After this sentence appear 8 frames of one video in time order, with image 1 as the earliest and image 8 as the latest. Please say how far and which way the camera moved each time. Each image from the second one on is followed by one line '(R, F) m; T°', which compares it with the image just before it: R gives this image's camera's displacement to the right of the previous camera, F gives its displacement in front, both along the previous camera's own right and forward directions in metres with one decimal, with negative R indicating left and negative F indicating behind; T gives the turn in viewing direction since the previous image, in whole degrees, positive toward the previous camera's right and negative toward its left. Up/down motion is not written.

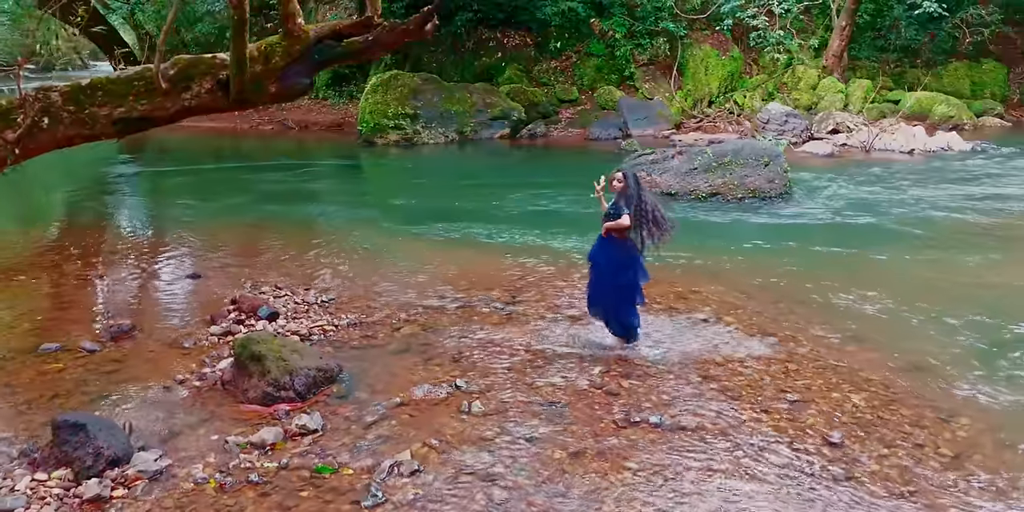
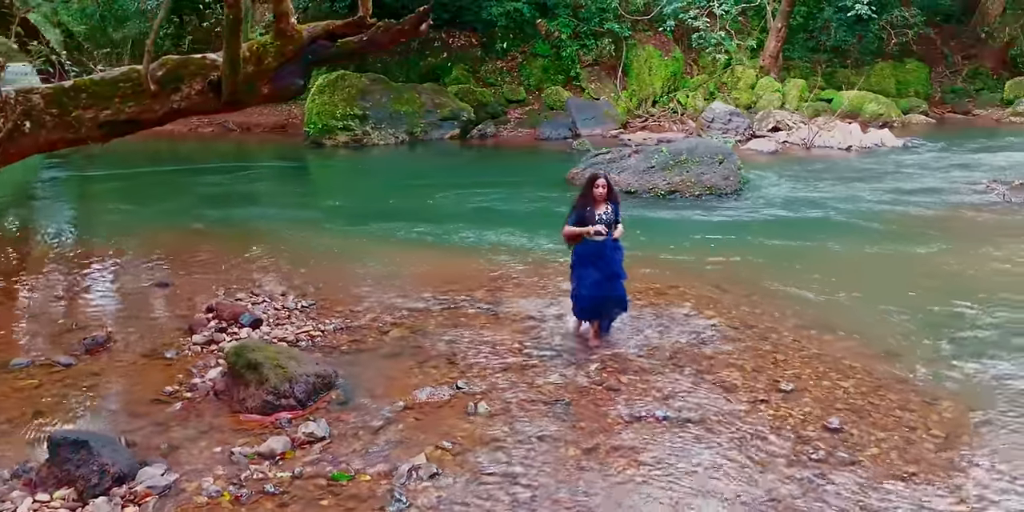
(-0.4, 0.0) m; +5°
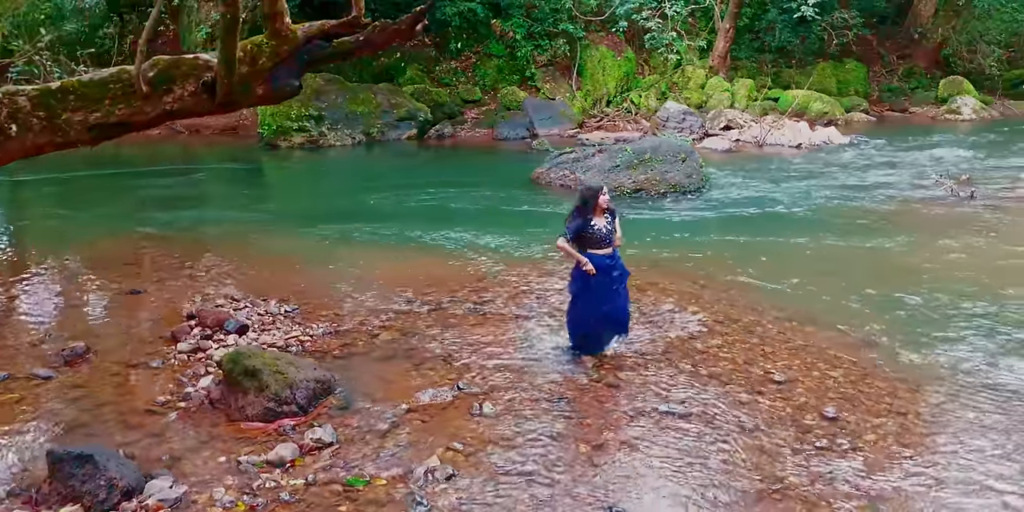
(-0.4, 0.0) m; +4°
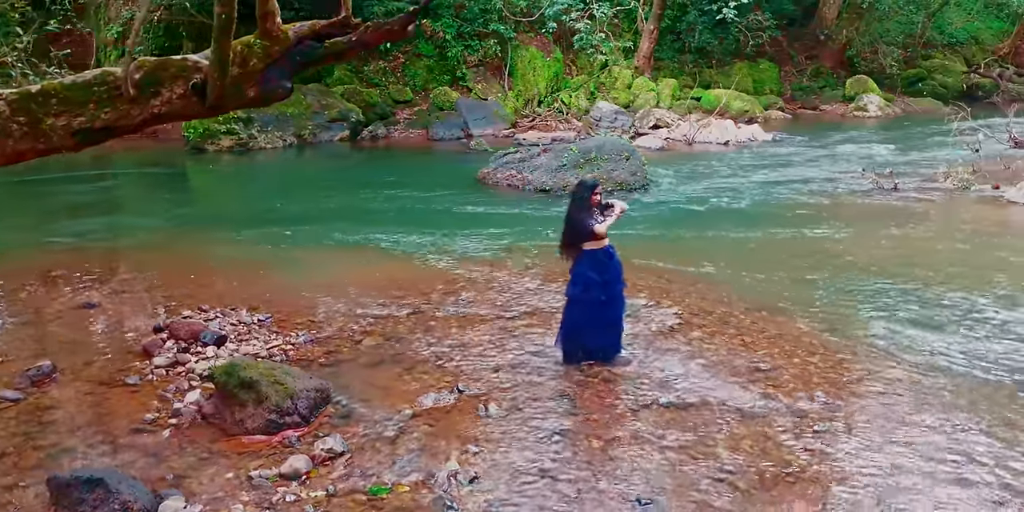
(-0.6, 0.0) m; +6°
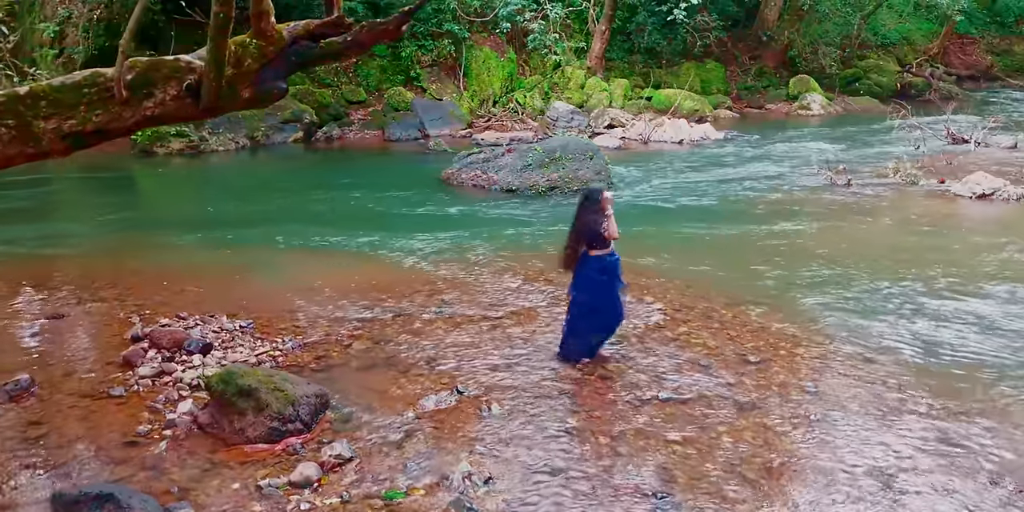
(-0.4, 0.0) m; +4°
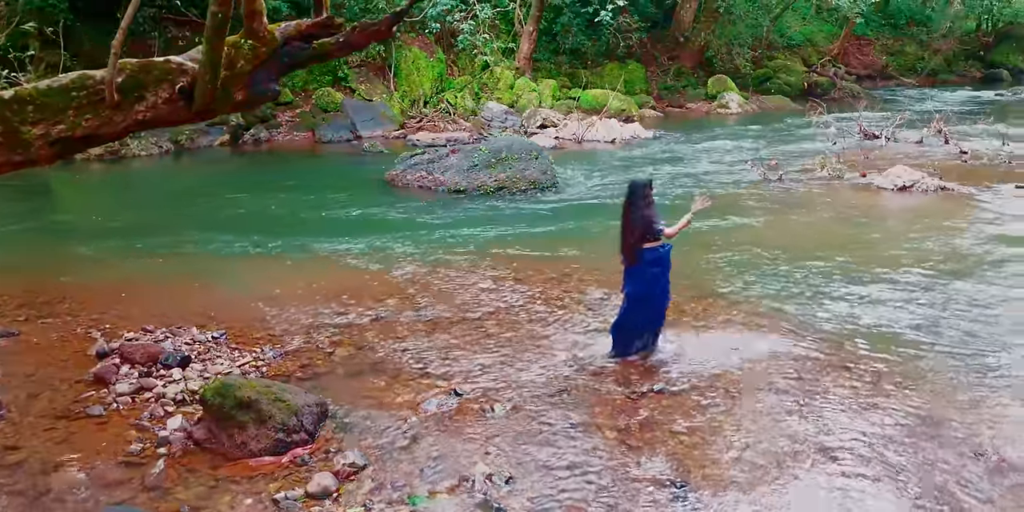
(-0.5, 0.0) m; +6°
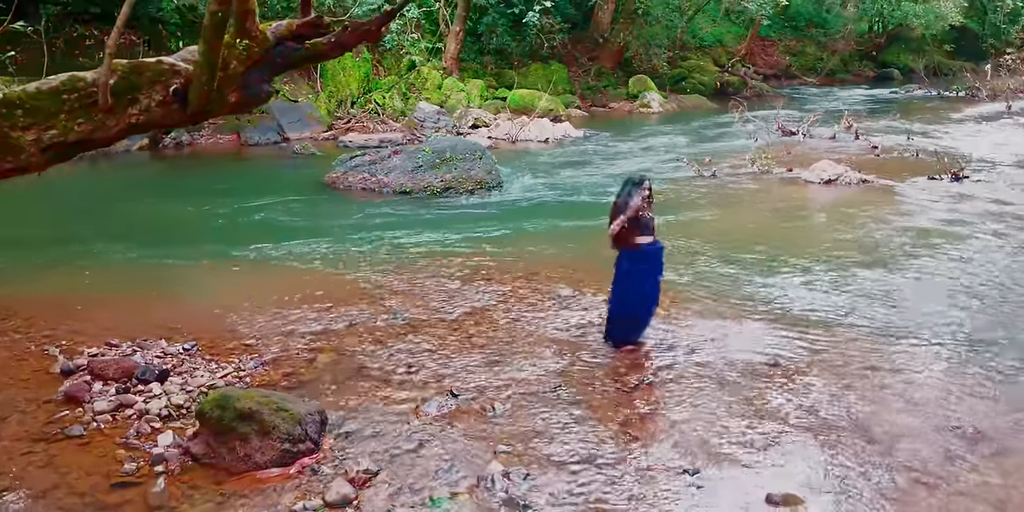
(-0.5, 0.0) m; +6°
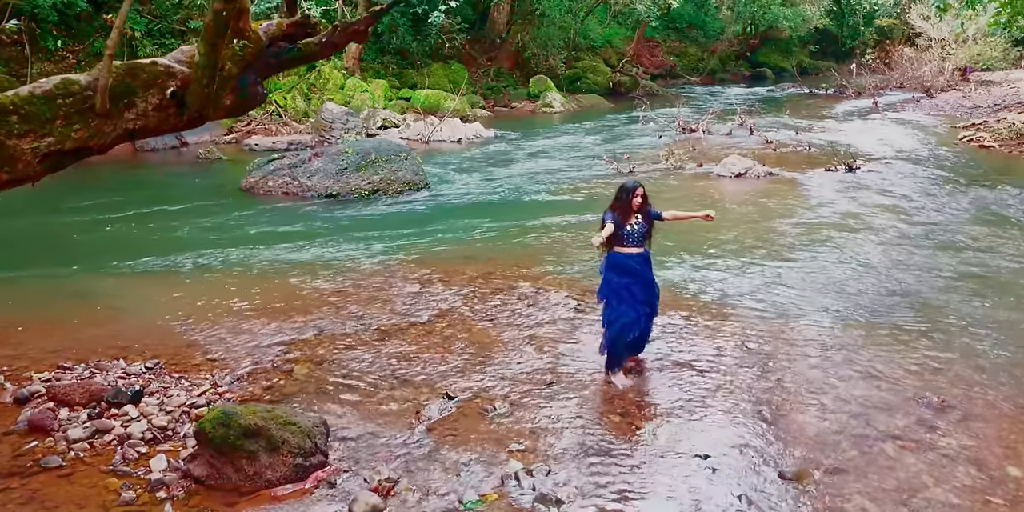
(-0.7, 0.0) m; +8°
